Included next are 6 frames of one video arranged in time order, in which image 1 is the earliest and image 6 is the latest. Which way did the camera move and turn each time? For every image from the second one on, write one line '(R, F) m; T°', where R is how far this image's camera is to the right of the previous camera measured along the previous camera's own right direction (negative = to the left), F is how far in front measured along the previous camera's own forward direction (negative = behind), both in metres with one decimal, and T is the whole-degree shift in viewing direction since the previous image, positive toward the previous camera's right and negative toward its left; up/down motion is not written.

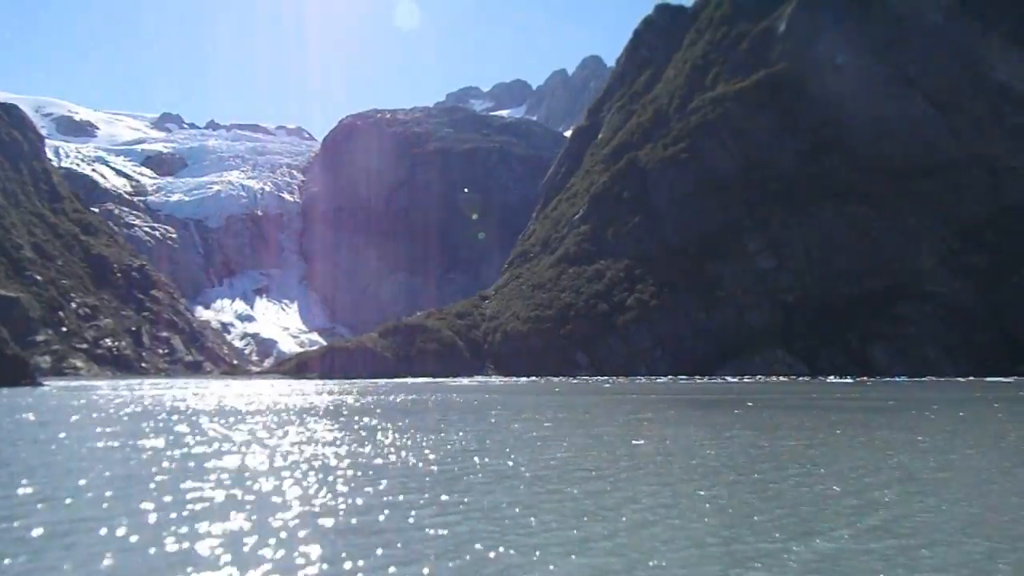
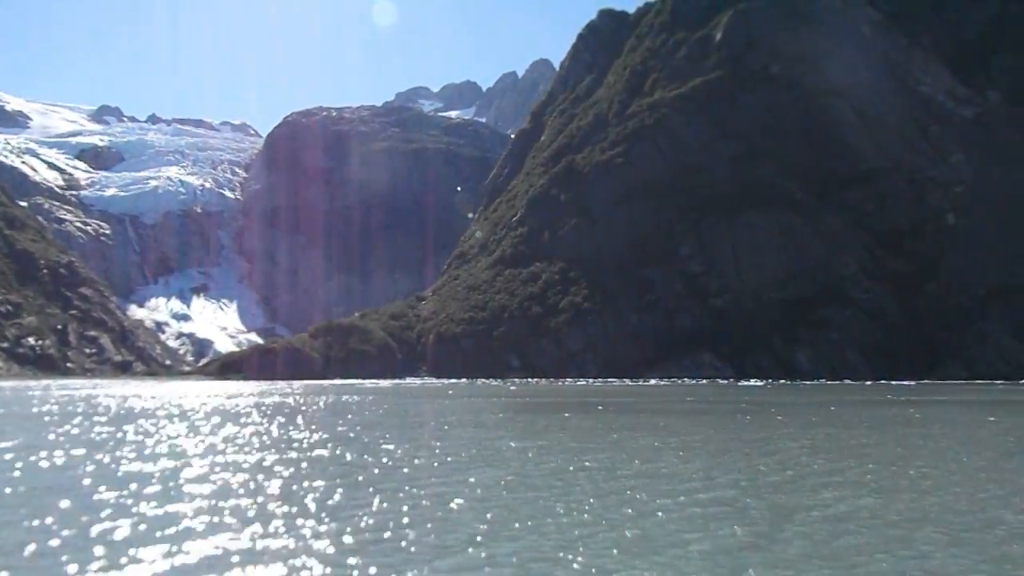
(+1.6, -0.5) m; +3°
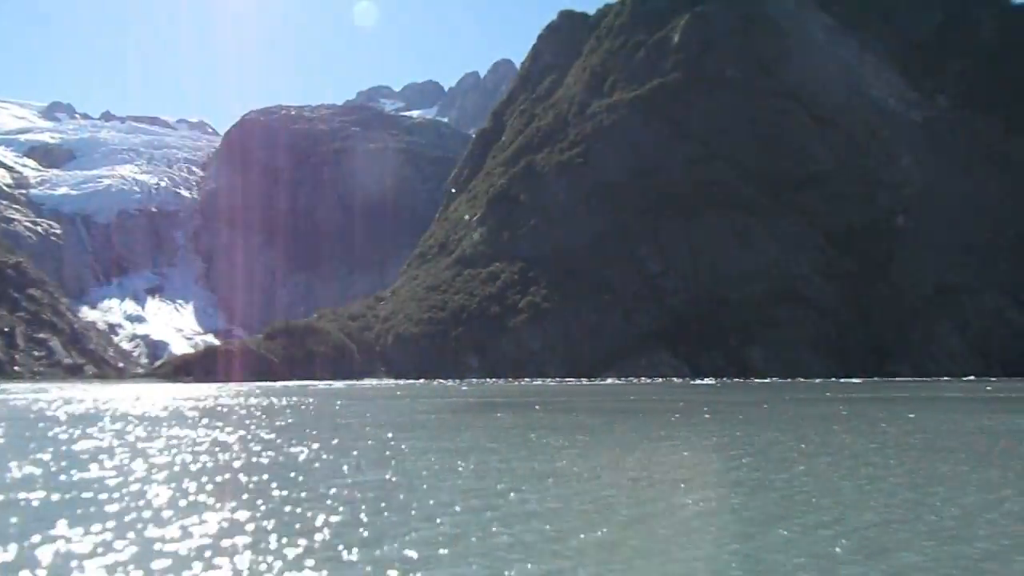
(+0.1, +1.1) m; +2°
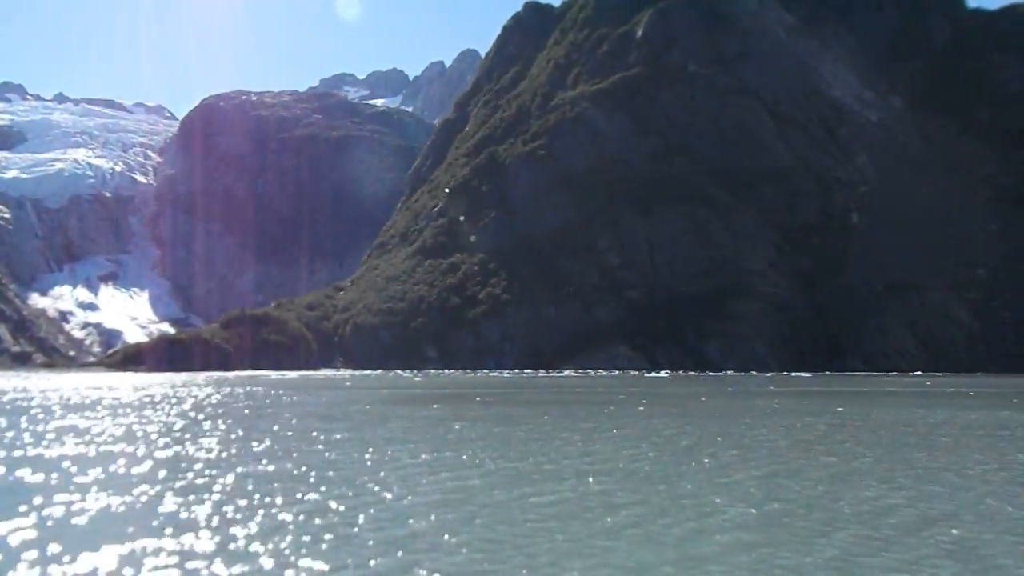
(-0.2, +1.4) m; +2°
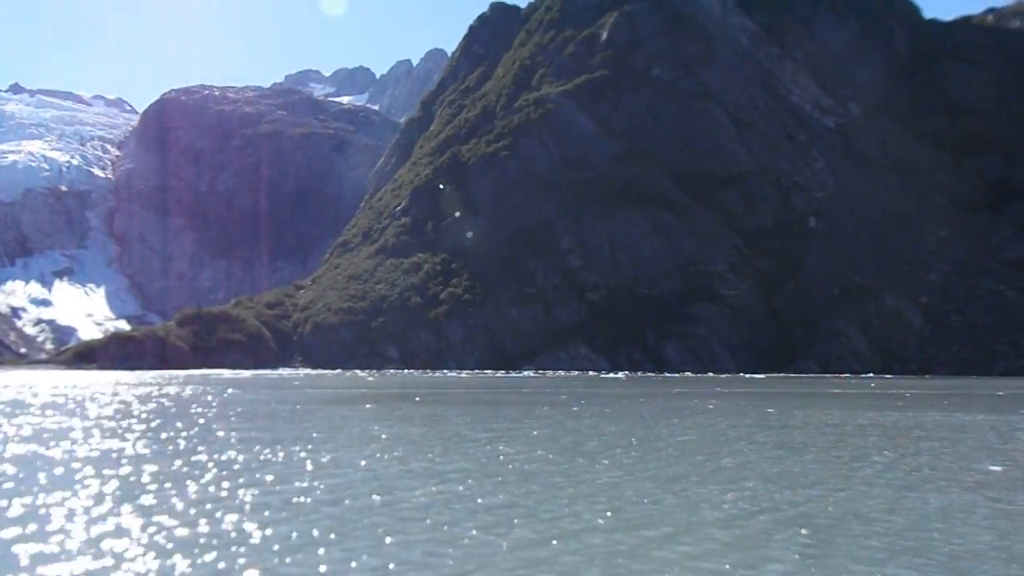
(-5.9, -0.7) m; +3°
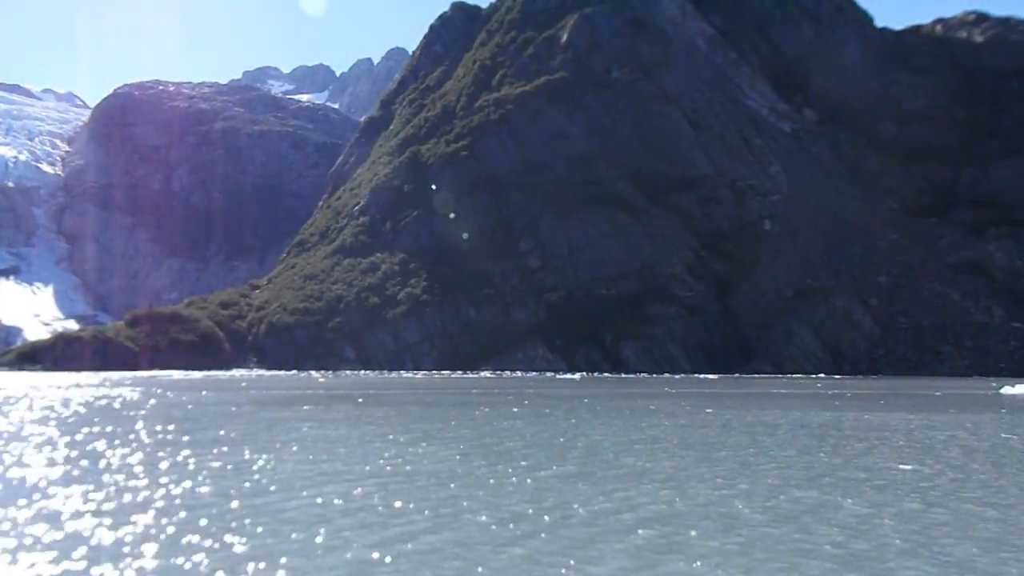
(+0.3, +0.2) m; +2°
